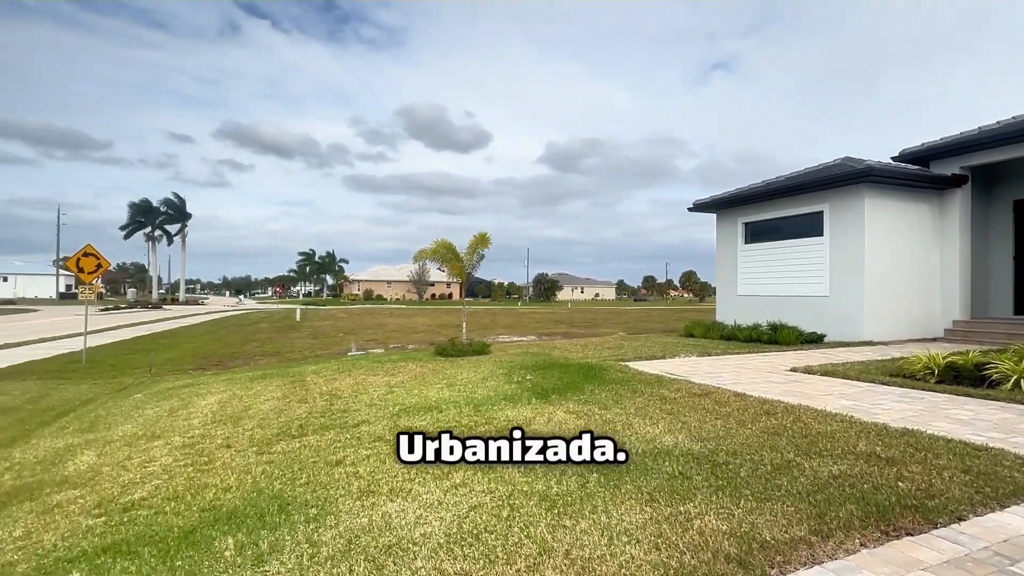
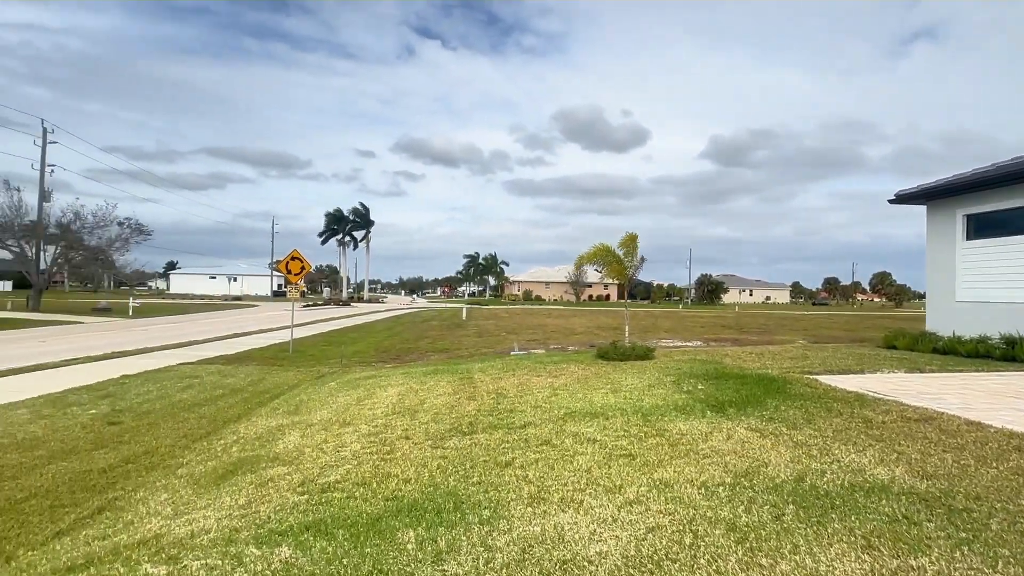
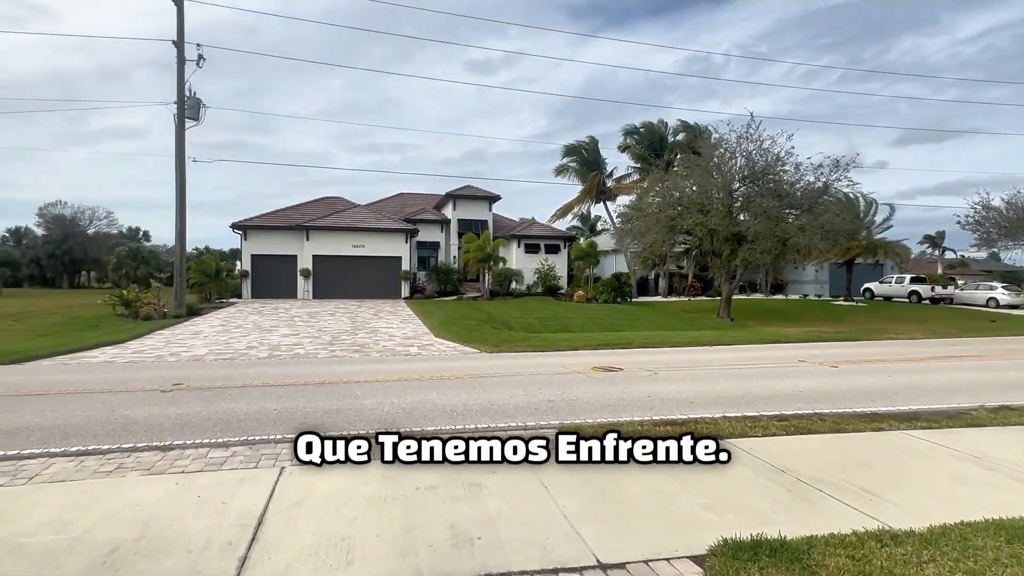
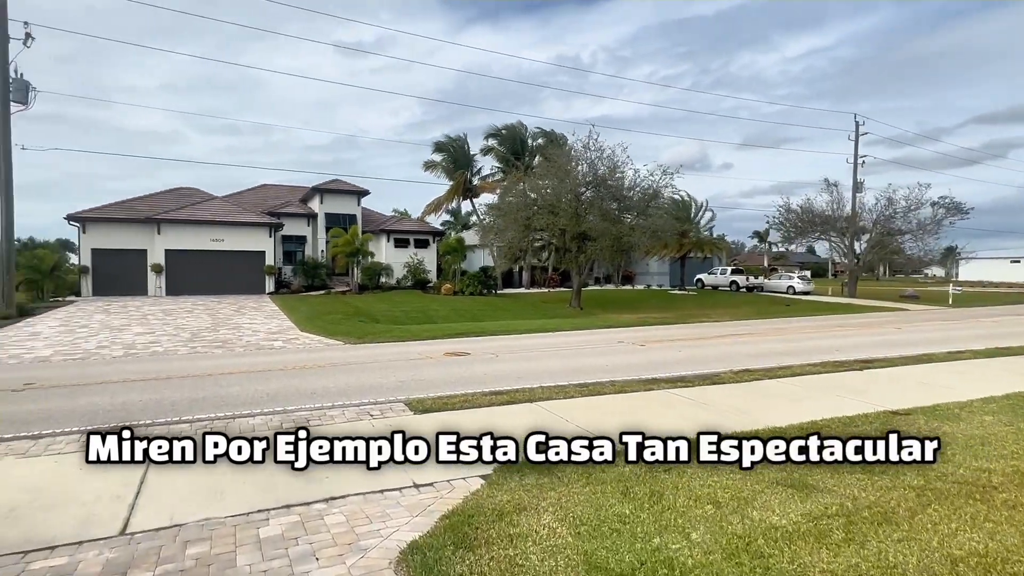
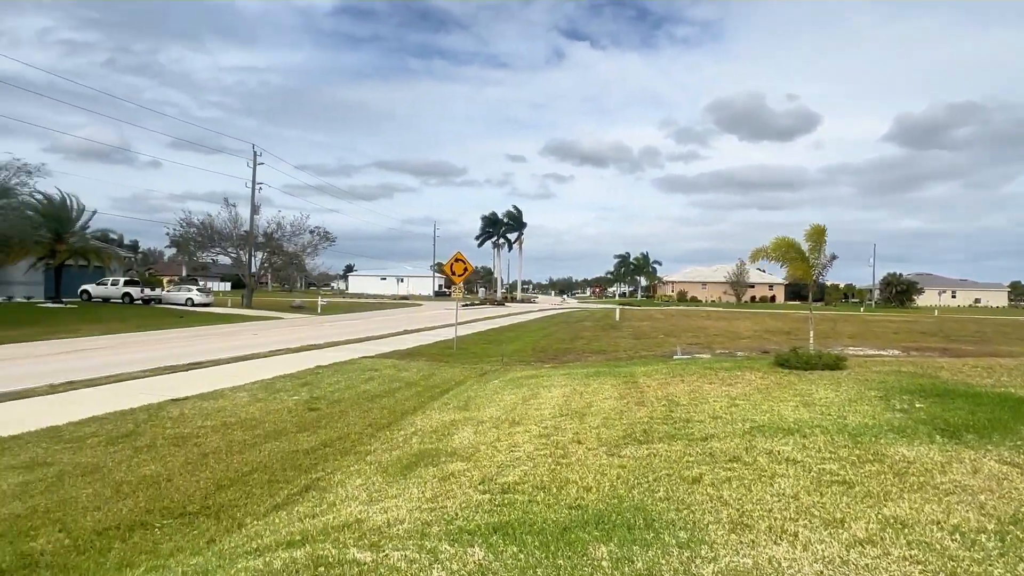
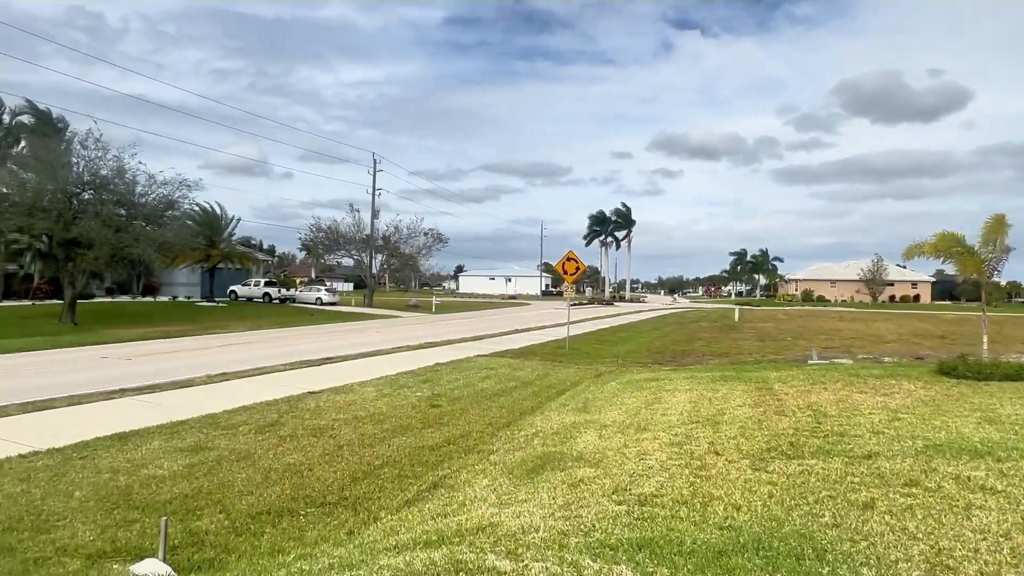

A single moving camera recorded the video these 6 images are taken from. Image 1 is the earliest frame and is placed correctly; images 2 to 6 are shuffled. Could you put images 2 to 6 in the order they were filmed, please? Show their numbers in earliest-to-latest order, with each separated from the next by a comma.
2, 5, 6, 4, 3
